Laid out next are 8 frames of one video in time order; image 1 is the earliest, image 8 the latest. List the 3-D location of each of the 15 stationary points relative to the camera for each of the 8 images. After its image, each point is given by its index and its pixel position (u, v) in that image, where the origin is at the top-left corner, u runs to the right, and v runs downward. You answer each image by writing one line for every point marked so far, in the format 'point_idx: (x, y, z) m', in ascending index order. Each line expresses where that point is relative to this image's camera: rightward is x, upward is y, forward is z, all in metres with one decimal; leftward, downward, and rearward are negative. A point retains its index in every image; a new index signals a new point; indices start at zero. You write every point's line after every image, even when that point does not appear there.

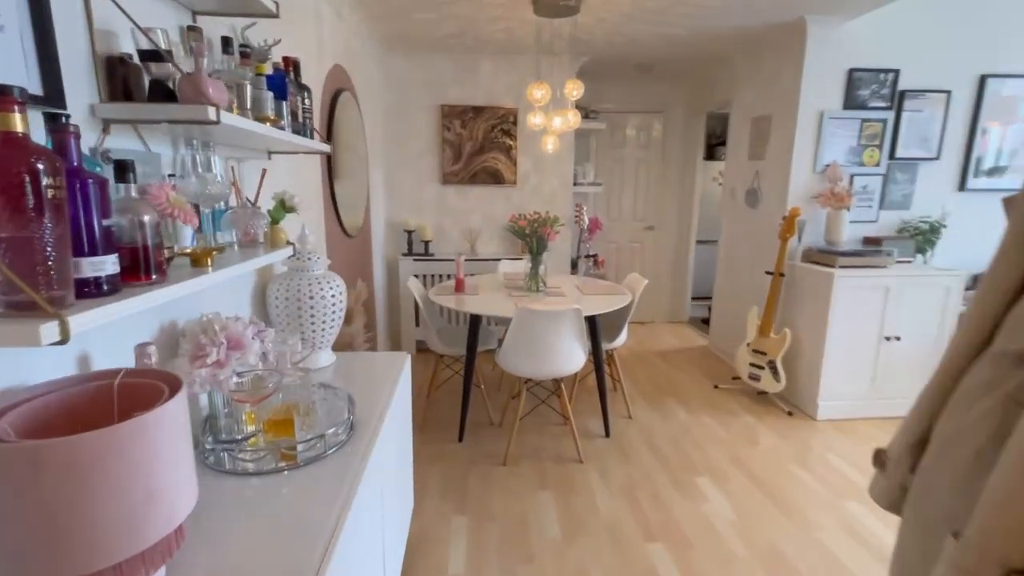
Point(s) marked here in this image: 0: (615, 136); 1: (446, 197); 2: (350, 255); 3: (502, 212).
0: (+1.1, +1.6, +5.0) m
1: (-0.6, +0.8, +4.2) m
2: (-1.0, +0.2, +3.0) m
3: (-0.1, +0.7, +4.3) m
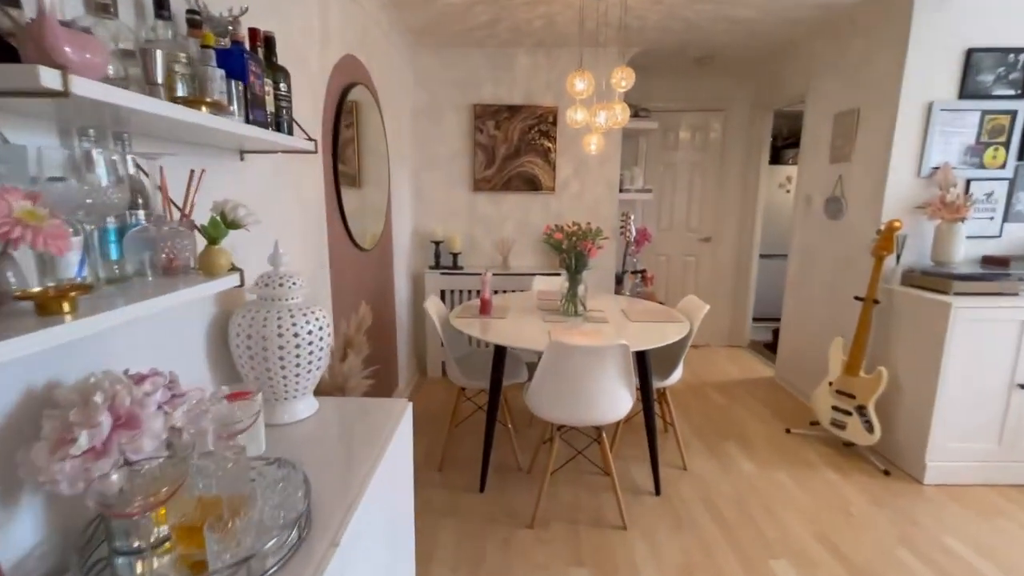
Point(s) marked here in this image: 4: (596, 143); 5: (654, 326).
0: (+1.5, +1.4, +4.5) m
1: (-0.3, +0.7, +3.9) m
2: (-0.8, +0.1, +2.6) m
3: (+0.2, +0.5, +3.9) m
4: (+0.5, +0.8, +2.6) m
5: (+0.8, -0.2, +2.5) m
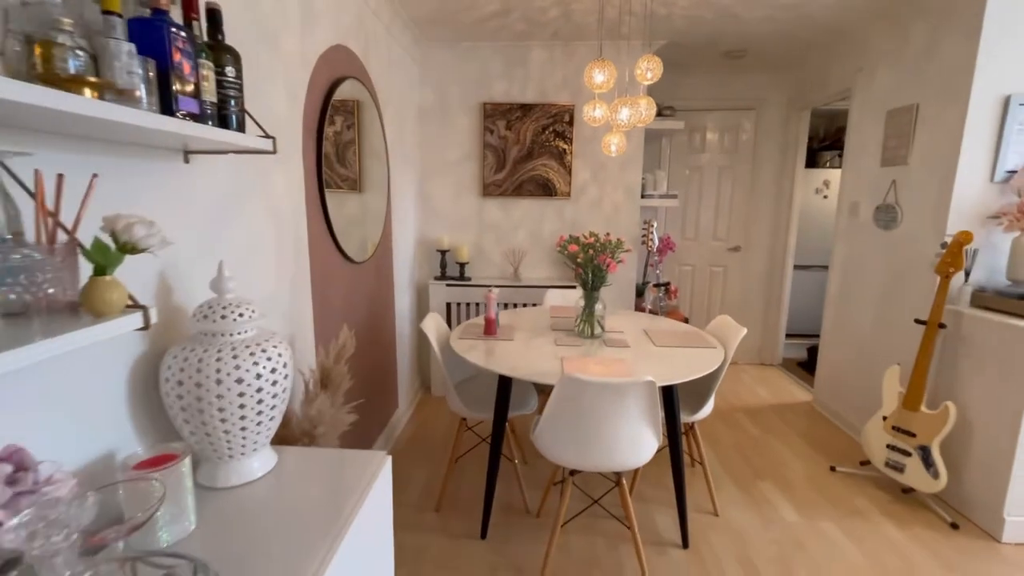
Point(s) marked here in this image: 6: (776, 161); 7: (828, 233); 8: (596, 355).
0: (+1.6, +1.3, +4.2) m
1: (-0.2, +0.6, +3.6) m
2: (-0.8, 0.0, +2.4) m
3: (+0.3, +0.4, +3.6) m
4: (+0.5, +0.7, +2.3) m
5: (+0.8, -0.3, +2.2) m
6: (+2.3, +1.1, +4.1) m
7: (+2.9, +0.5, +4.3) m
8: (+0.4, -0.3, +2.1) m
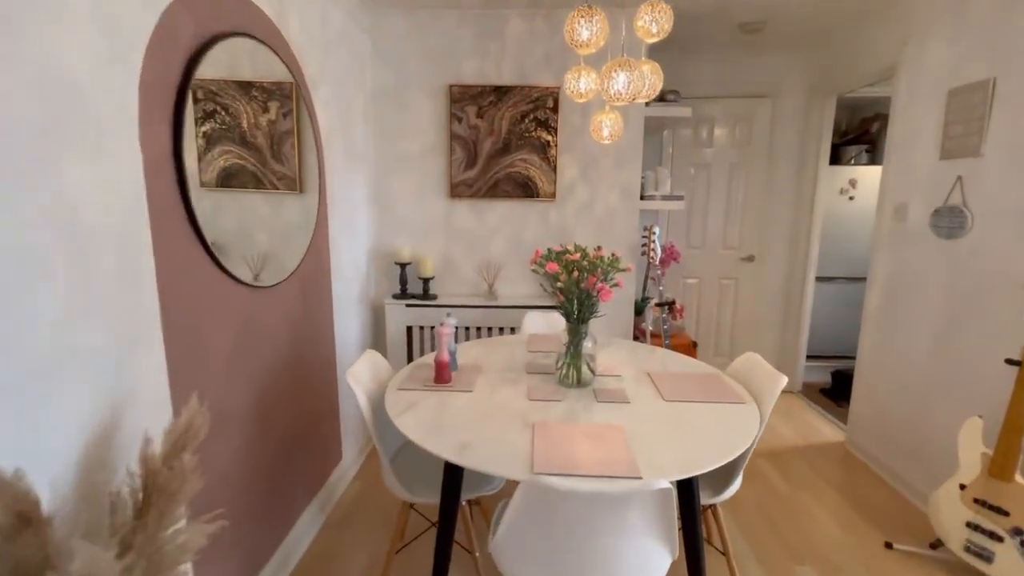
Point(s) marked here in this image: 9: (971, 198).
0: (+1.4, +1.2, +3.6) m
1: (-0.3, +0.5, +3.0) m
2: (-0.9, -0.1, +1.8) m
3: (+0.2, +0.3, +3.0) m
4: (+0.4, +0.6, +1.8) m
5: (+0.6, -0.4, +1.6) m
6: (+2.1, +1.0, +3.6) m
7: (+2.7, +0.4, +3.8) m
8: (+0.2, -0.4, +1.5) m
9: (+2.1, +0.4, +2.2) m
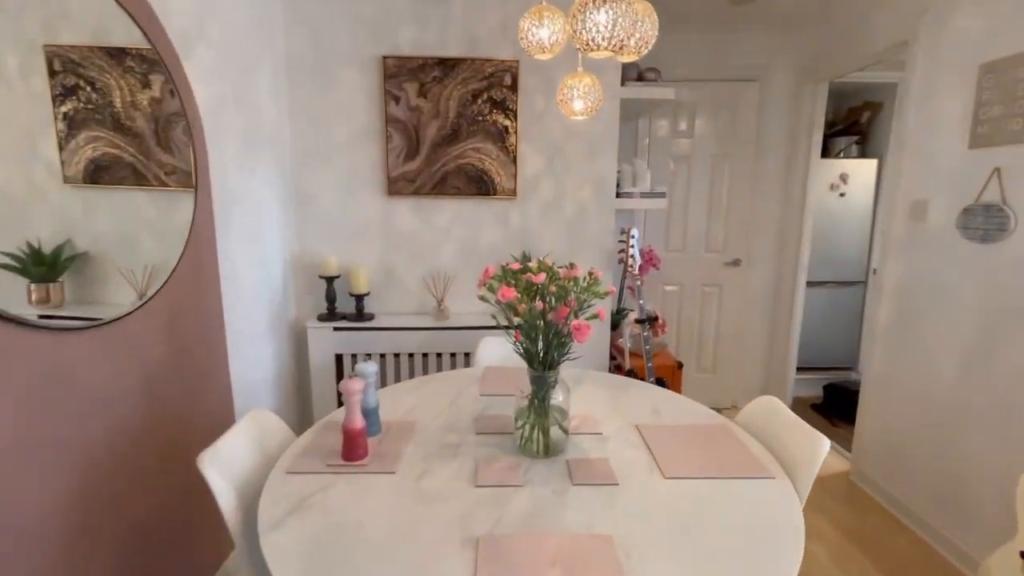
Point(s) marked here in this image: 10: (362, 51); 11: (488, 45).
0: (+1.1, +1.1, +3.2) m
1: (-0.6, +0.4, +2.5) m
2: (-1.1, -0.2, +1.2) m
3: (-0.1, +0.2, +2.5) m
4: (+0.2, +0.5, +1.3) m
5: (+0.5, -0.5, +1.2) m
6: (+1.8, +0.9, +3.2) m
7: (+2.4, +0.3, +3.4) m
8: (+0.1, -0.5, +1.0) m
9: (+1.9, +0.4, +1.8) m
10: (-0.7, +1.2, +2.3) m
11: (-0.1, +1.2, +2.3) m
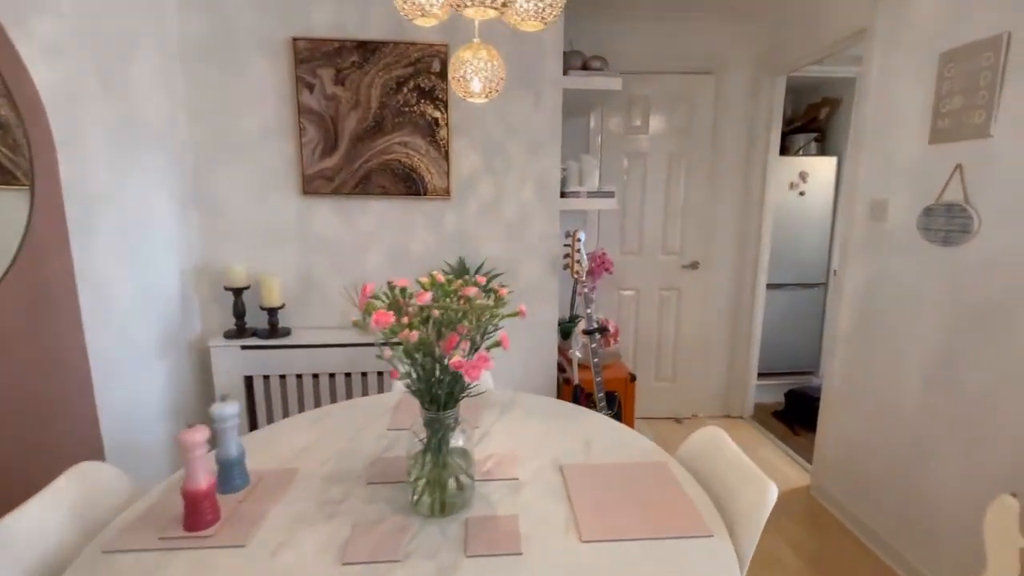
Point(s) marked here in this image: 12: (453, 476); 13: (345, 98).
0: (+0.8, +1.1, +3.0) m
1: (-0.9, +0.3, +2.2) m
2: (-1.3, -0.3, +0.9) m
3: (-0.4, +0.2, +2.3) m
4: (-0.1, +0.5, +1.0) m
5: (+0.3, -0.5, +0.9) m
6: (+1.5, +0.9, +3.0) m
7: (+2.0, +0.3, +3.3) m
8: (-0.1, -0.6, +0.8) m
9: (+1.6, +0.3, +1.6) m
10: (-1.1, +1.1, +2.0) m
11: (-0.4, +1.1, +2.1) m
12: (-0.1, -0.4, +1.1) m
13: (-0.7, +0.8, +2.1) m
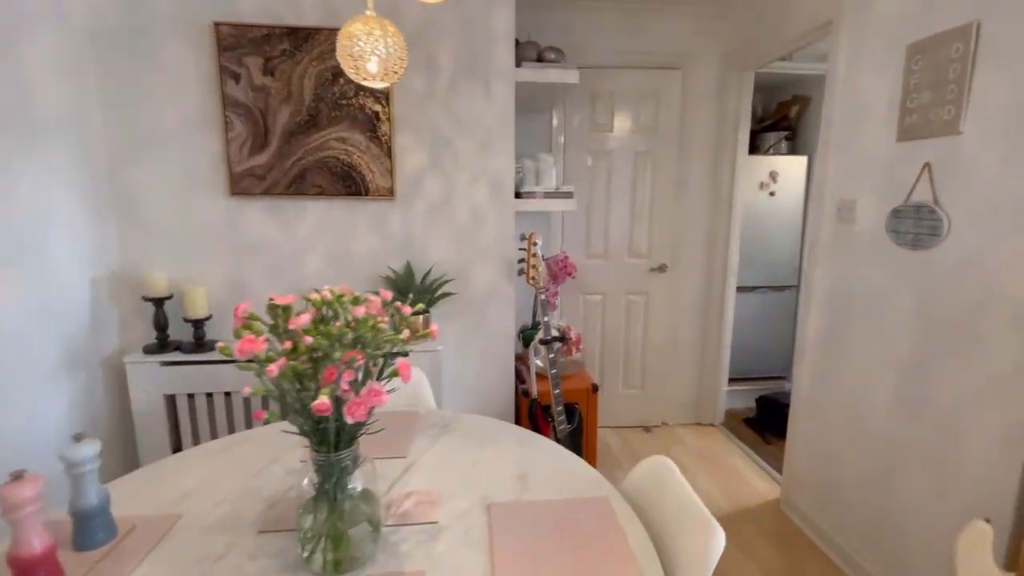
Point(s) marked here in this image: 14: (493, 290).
0: (+0.5, +1.1, +2.9) m
1: (-1.1, +0.3, +2.0) m
2: (-1.5, -0.3, +0.7) m
3: (-0.6, +0.1, +2.1) m
4: (-0.2, +0.4, +0.9) m
5: (+0.1, -0.6, +0.8) m
6: (+1.2, +0.9, +2.9) m
7: (+1.8, +0.3, +3.2) m
8: (-0.3, -0.6, +0.7) m
9: (+1.4, +0.3, +1.5) m
10: (-1.3, +1.1, +1.9) m
11: (-0.7, +1.1, +1.9) m
12: (-0.3, -0.4, +0.9) m
13: (-0.9, +0.8, +1.9) m
14: (-0.1, 0.0, +2.2) m
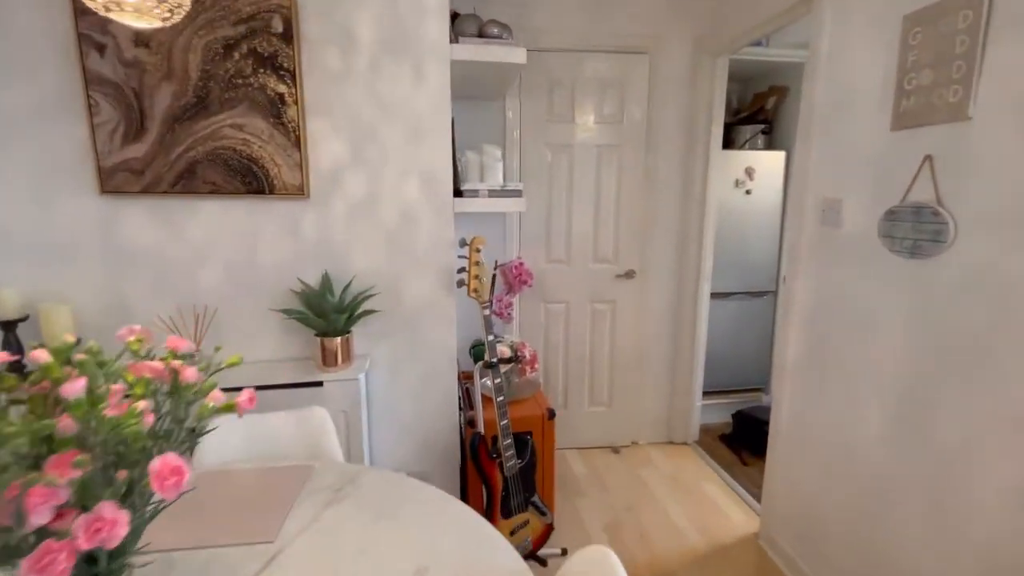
0: (+0.2, +1.0, +2.6) m
1: (-1.3, +0.2, +1.7) m
2: (-1.7, -0.4, +0.4) m
3: (-0.8, +0.1, +1.8) m
4: (-0.4, +0.4, +0.6) m
5: (-0.1, -0.6, +0.5) m
6: (+1.0, +0.8, +2.7) m
7: (+1.5, +0.3, +3.0) m
8: (-0.5, -0.6, +0.3) m
9: (+1.2, +0.3, +1.3) m
10: (-1.5, +1.0, +1.5) m
11: (-0.9, +1.1, +1.6) m
12: (-0.5, -0.5, +0.6) m
13: (-1.2, +0.7, +1.6) m
14: (-0.3, -0.1, +1.9) m
